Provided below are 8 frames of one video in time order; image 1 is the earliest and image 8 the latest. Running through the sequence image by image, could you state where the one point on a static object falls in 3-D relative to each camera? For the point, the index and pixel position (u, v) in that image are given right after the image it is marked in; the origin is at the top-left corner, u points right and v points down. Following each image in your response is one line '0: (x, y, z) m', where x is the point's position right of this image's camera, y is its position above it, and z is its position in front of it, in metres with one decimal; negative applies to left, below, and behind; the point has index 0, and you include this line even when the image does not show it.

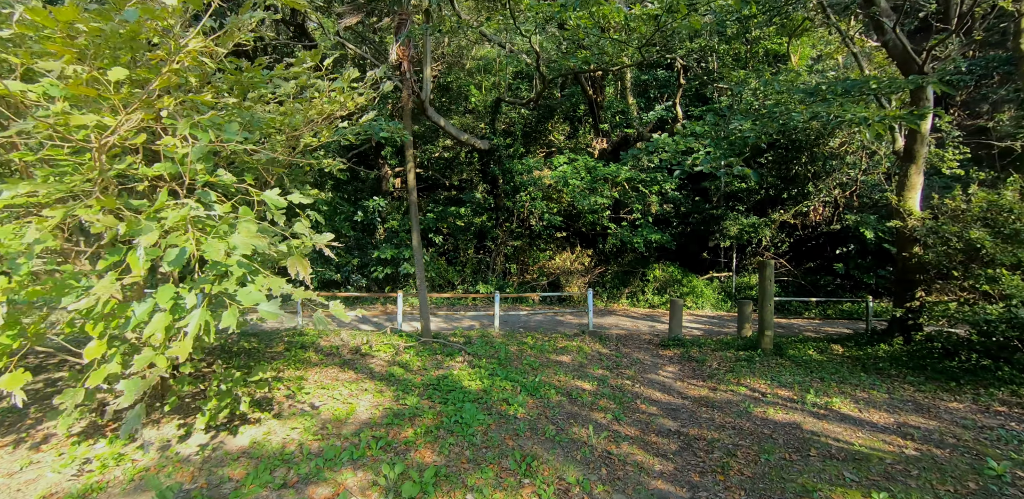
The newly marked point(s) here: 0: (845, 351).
0: (+4.6, -1.4, +7.3) m
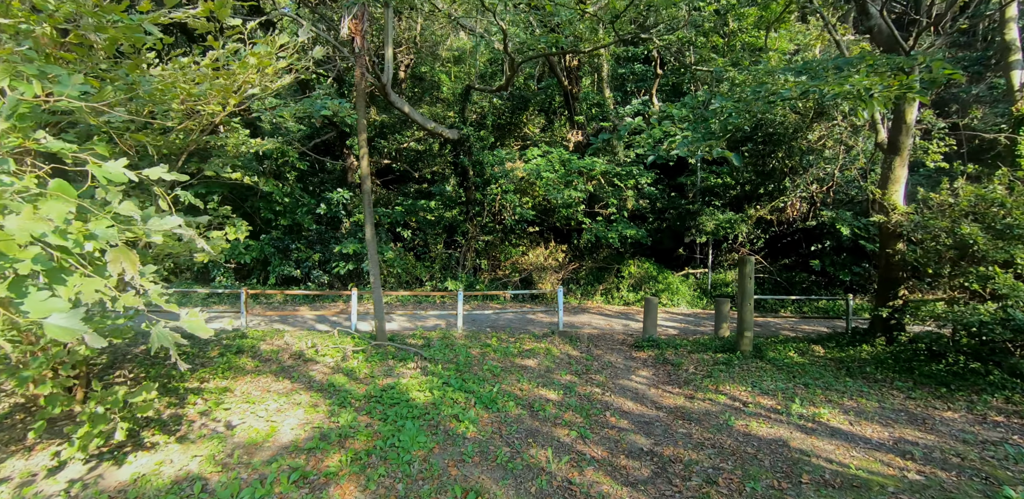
0: (+4.1, -1.3, +6.9) m
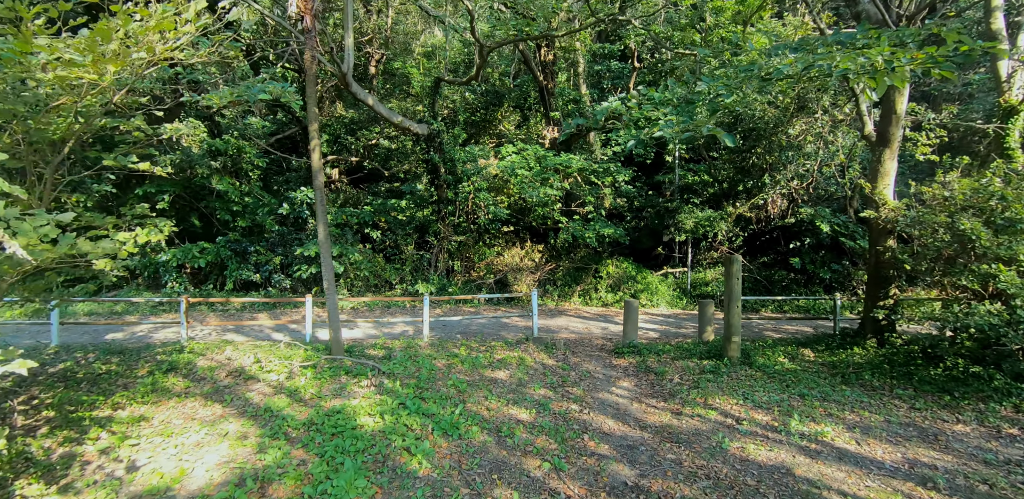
0: (+3.8, -1.3, +6.5) m
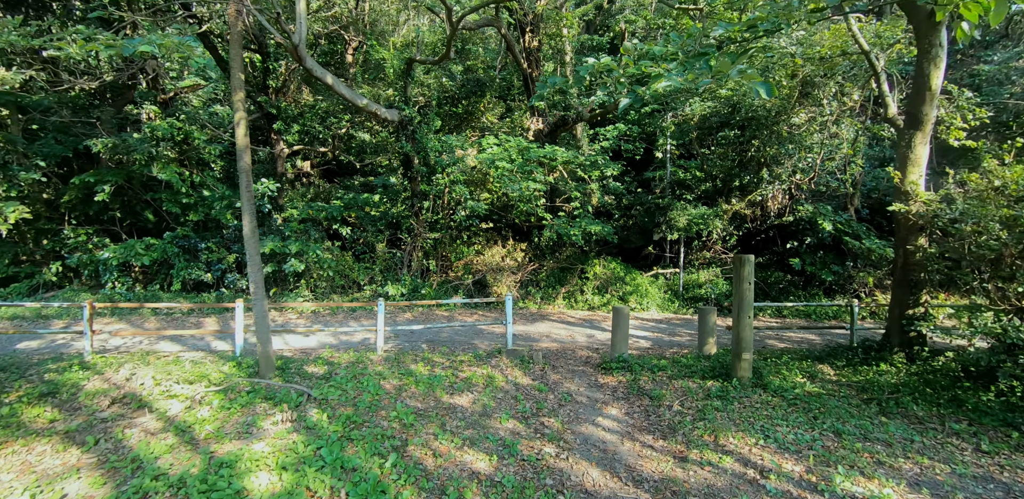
0: (+3.4, -1.3, +5.5) m
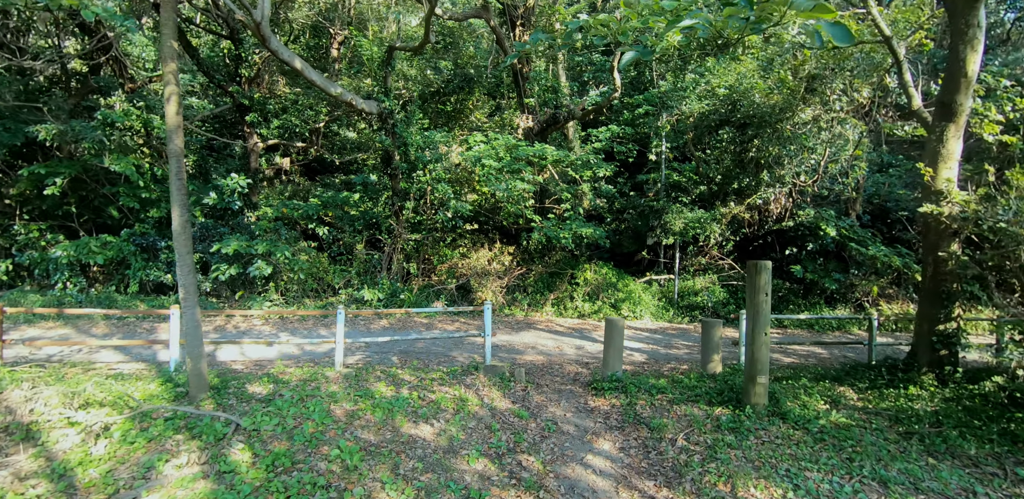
0: (+3.2, -1.4, +4.8) m
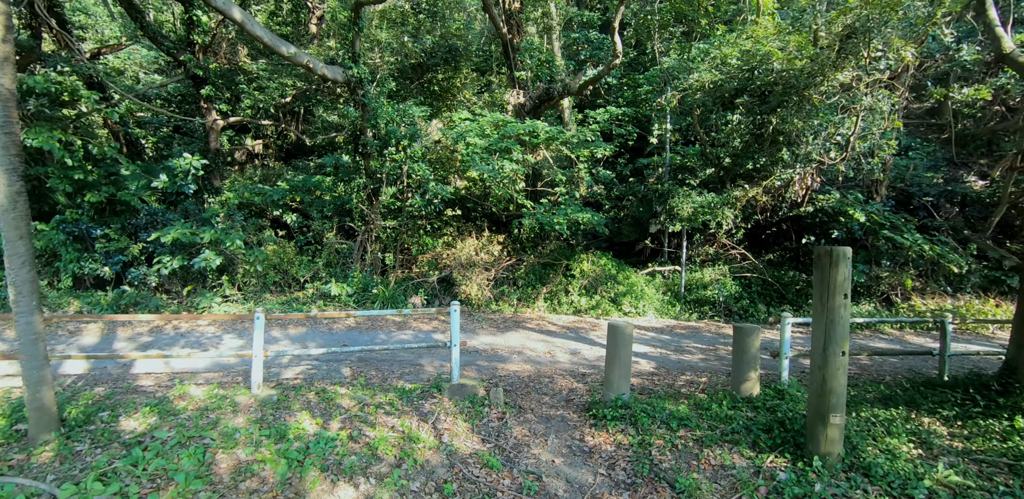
0: (+3.0, -1.2, +3.5) m
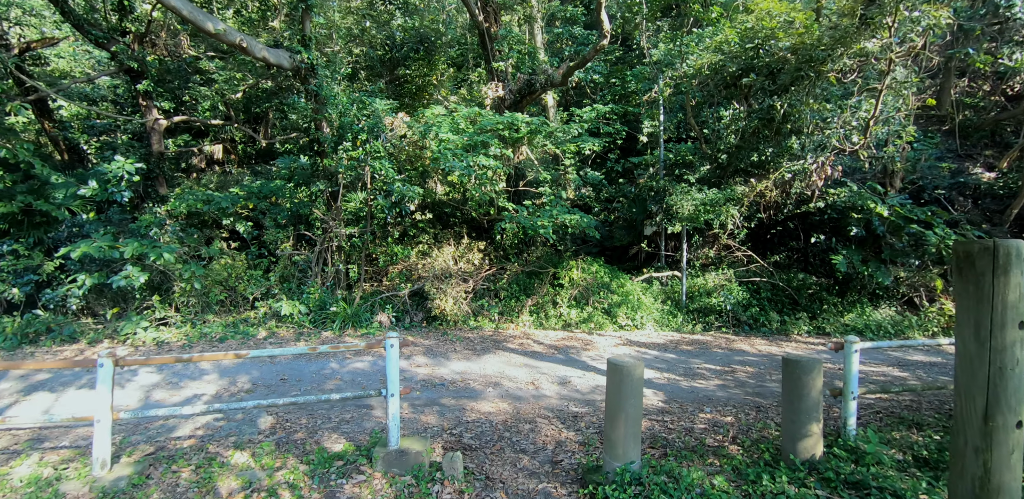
0: (+2.8, -1.2, +2.4) m
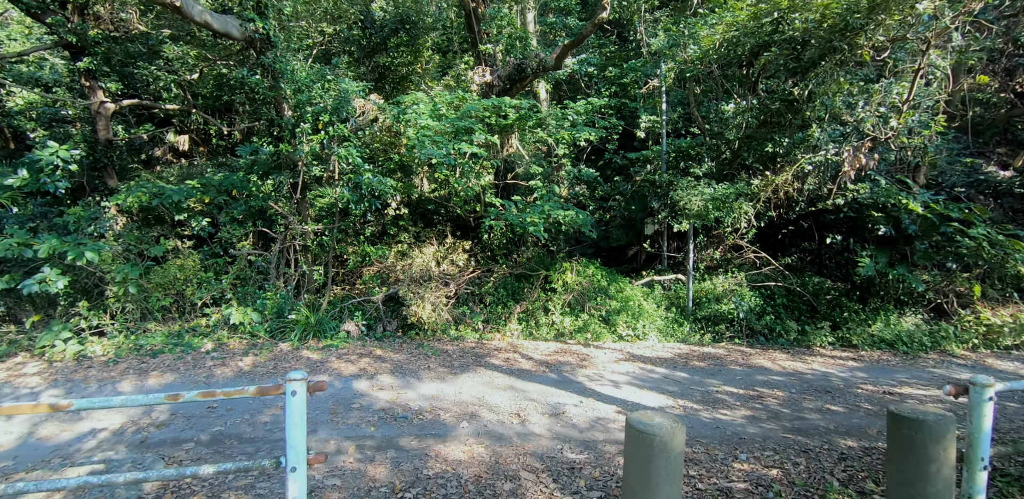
0: (+2.7, -1.2, +1.4) m
